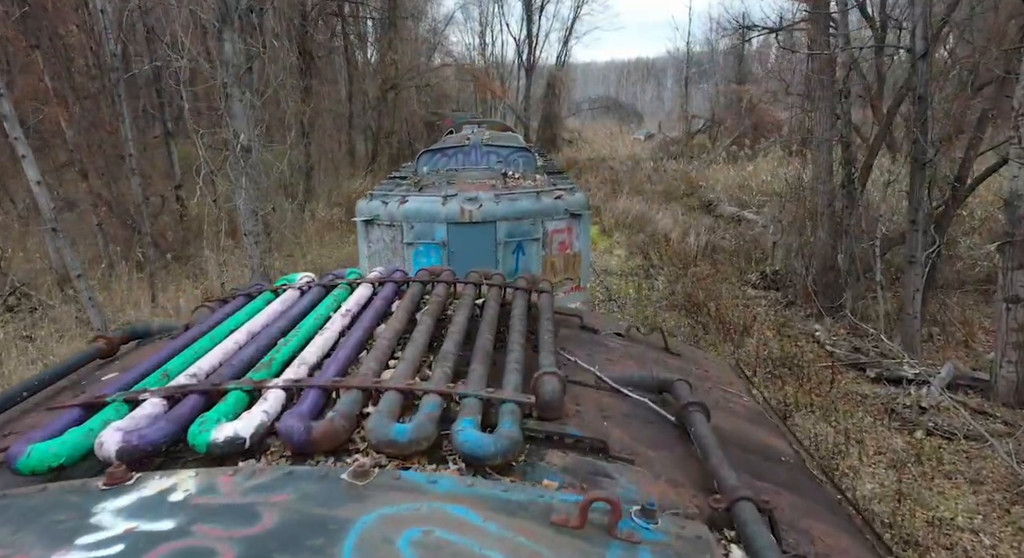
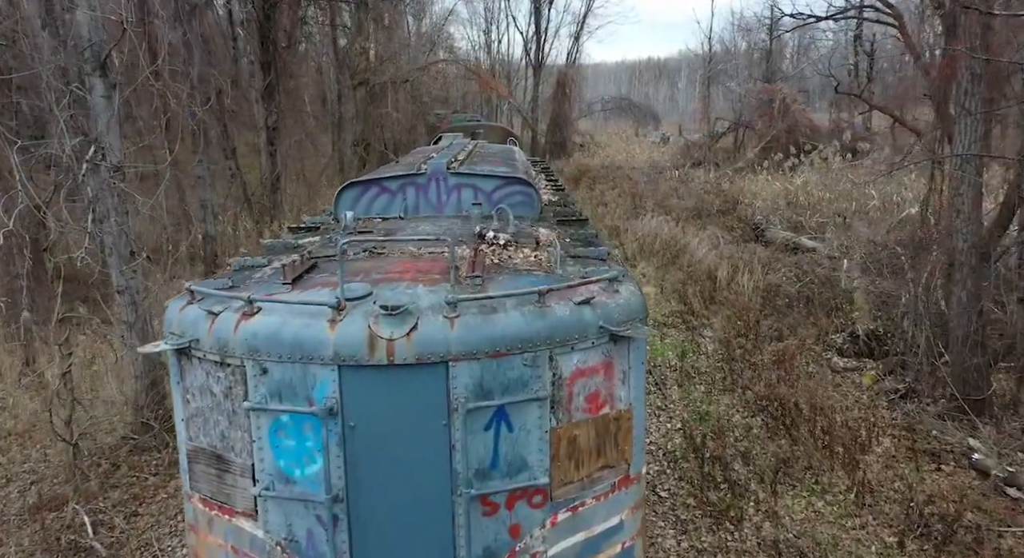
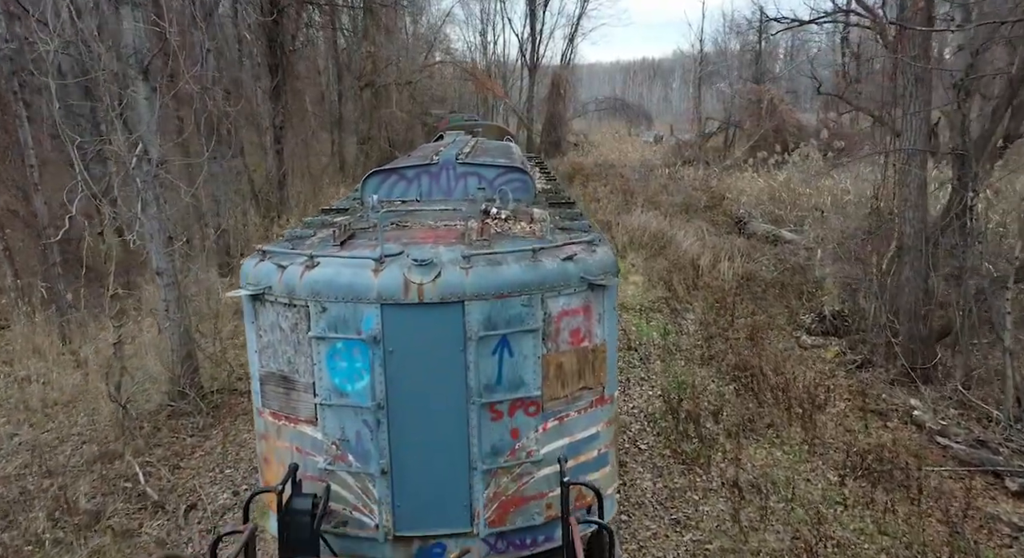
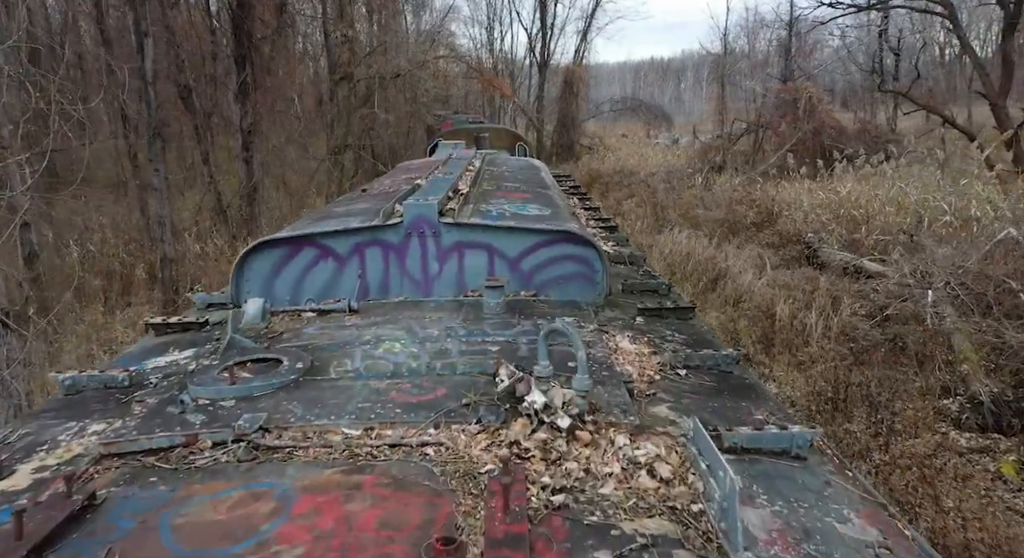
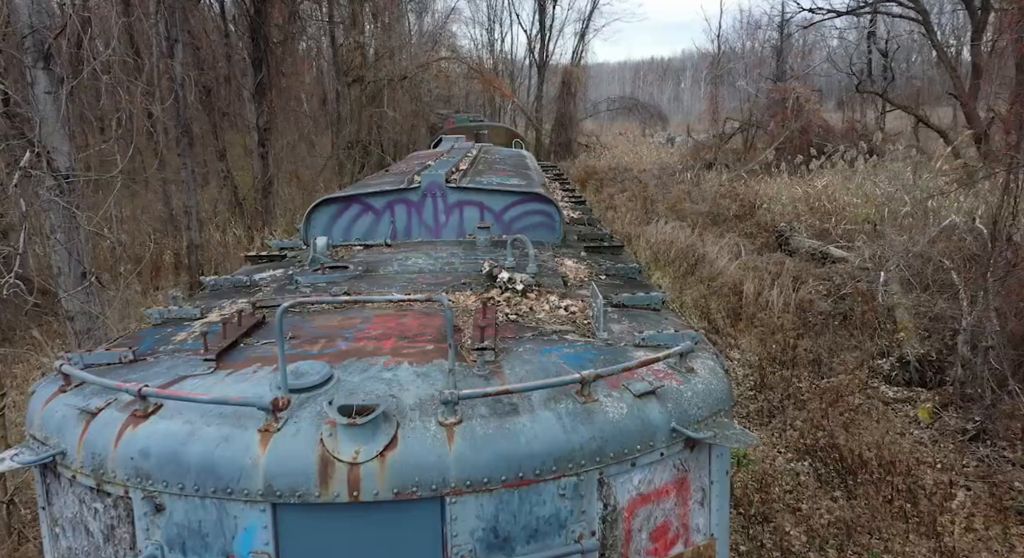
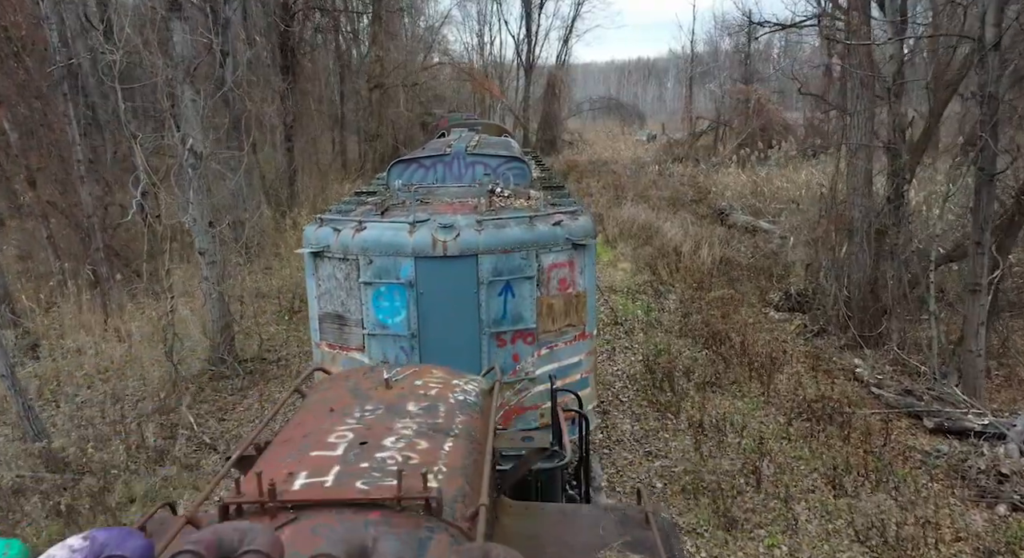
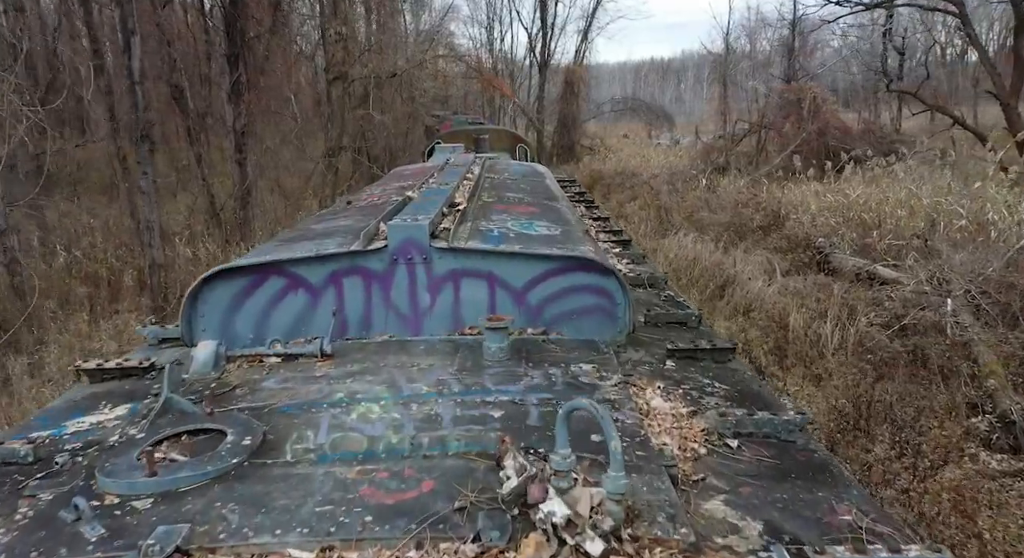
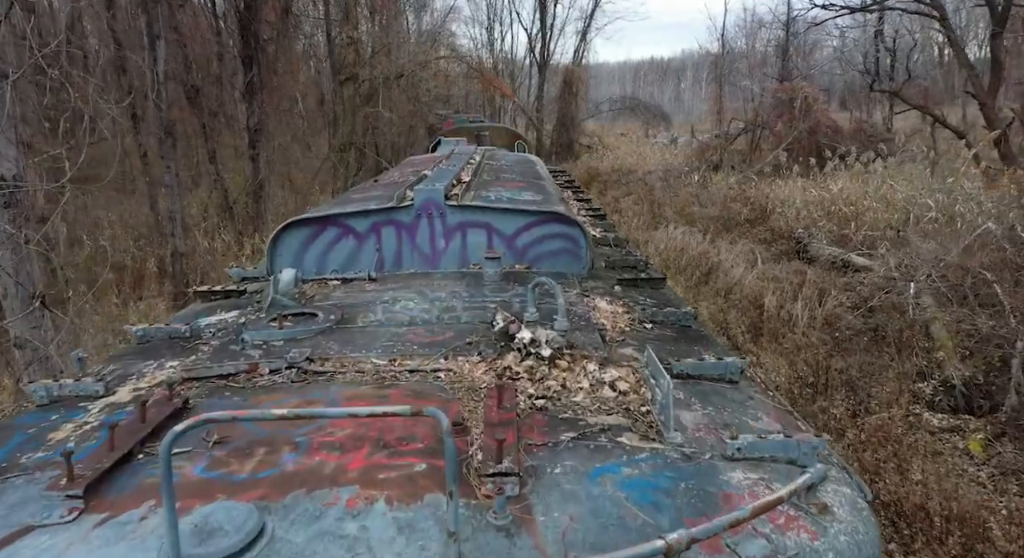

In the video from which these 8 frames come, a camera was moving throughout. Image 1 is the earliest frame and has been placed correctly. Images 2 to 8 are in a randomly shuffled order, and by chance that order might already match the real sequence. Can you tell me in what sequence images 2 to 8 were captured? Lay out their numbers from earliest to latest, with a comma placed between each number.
6, 3, 2, 5, 8, 4, 7
